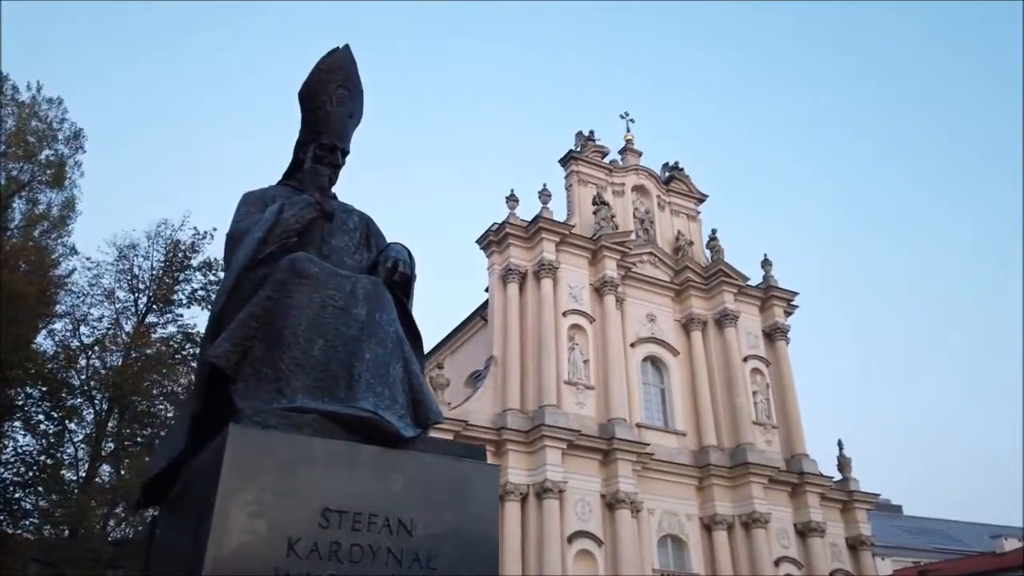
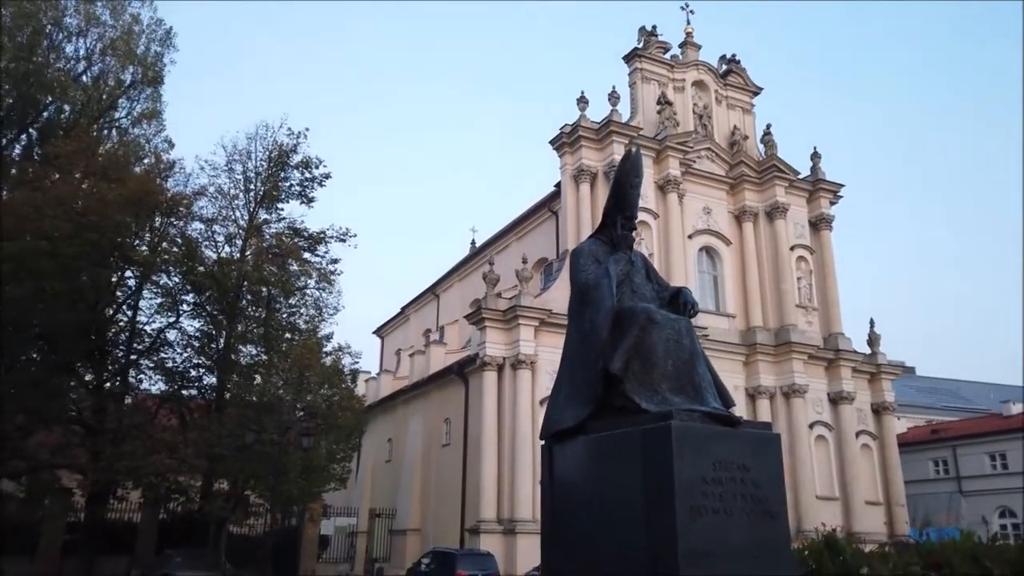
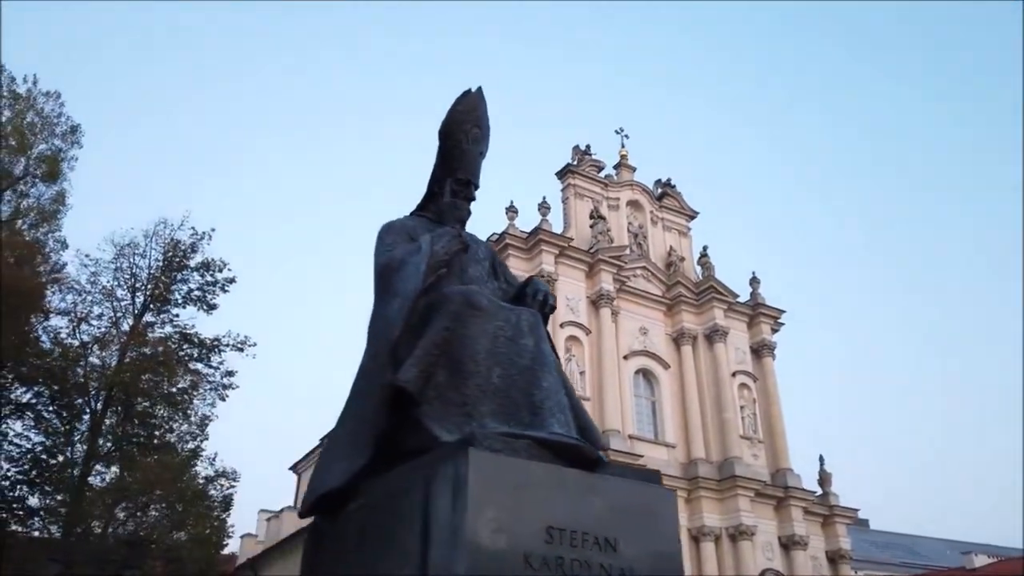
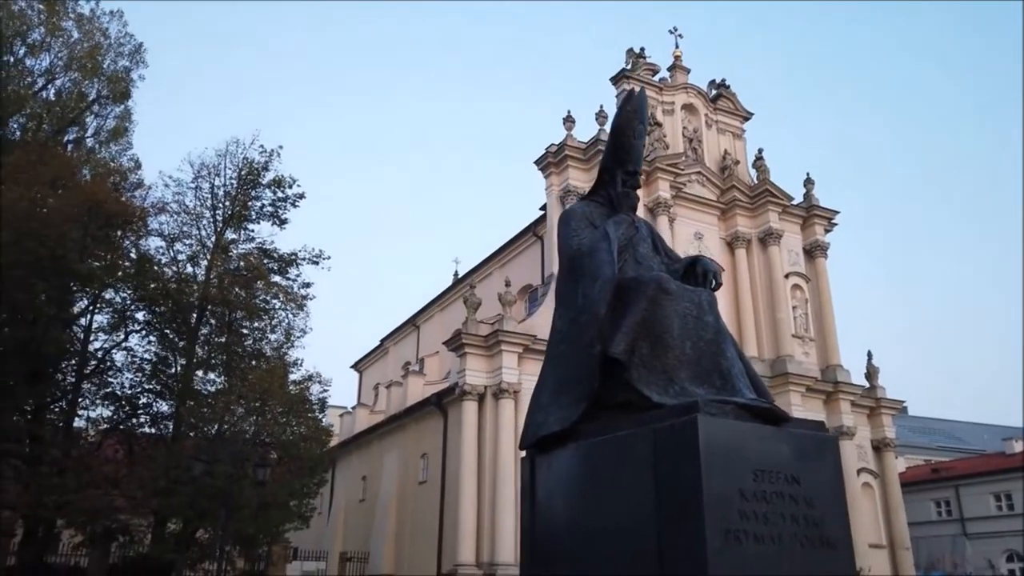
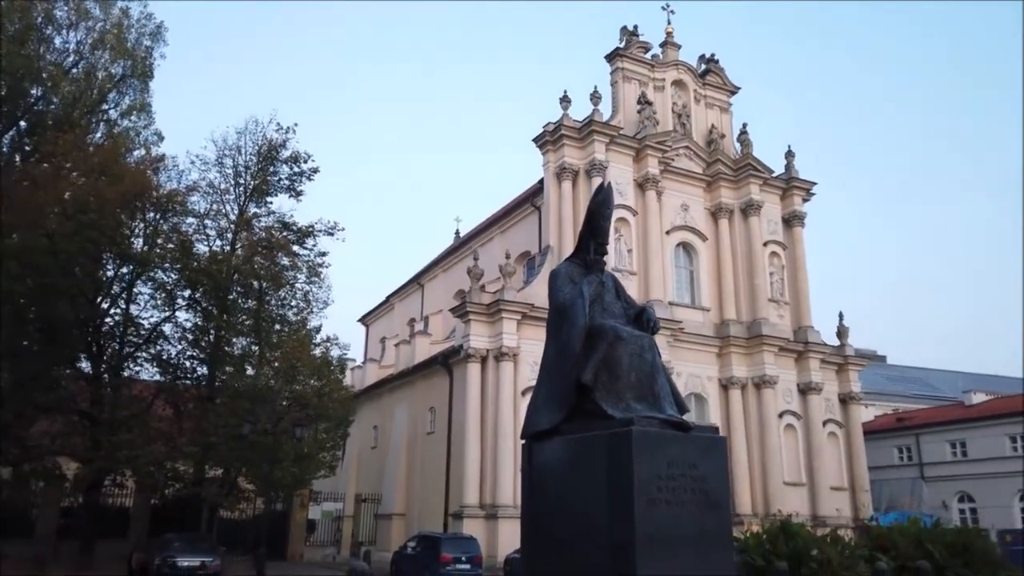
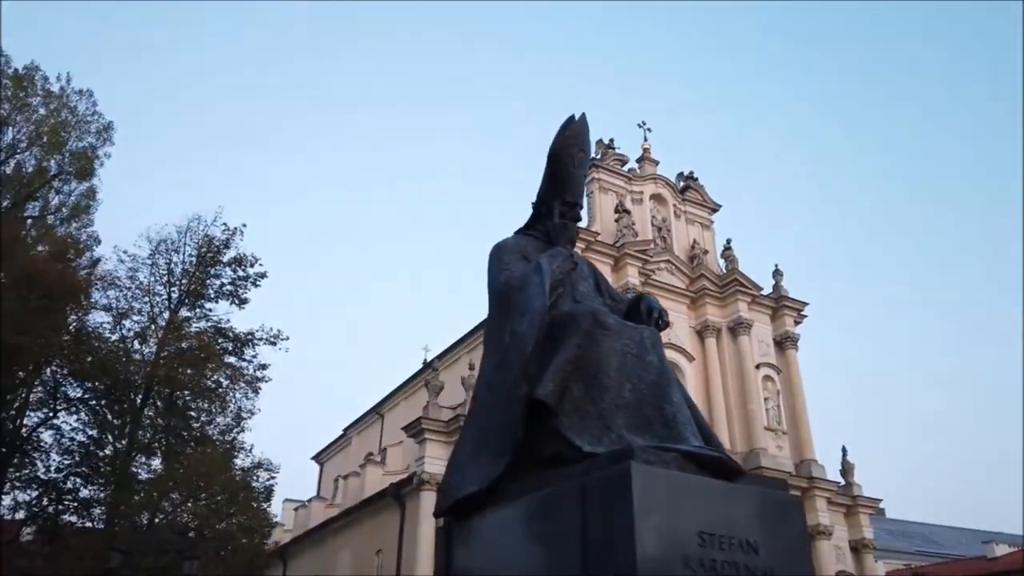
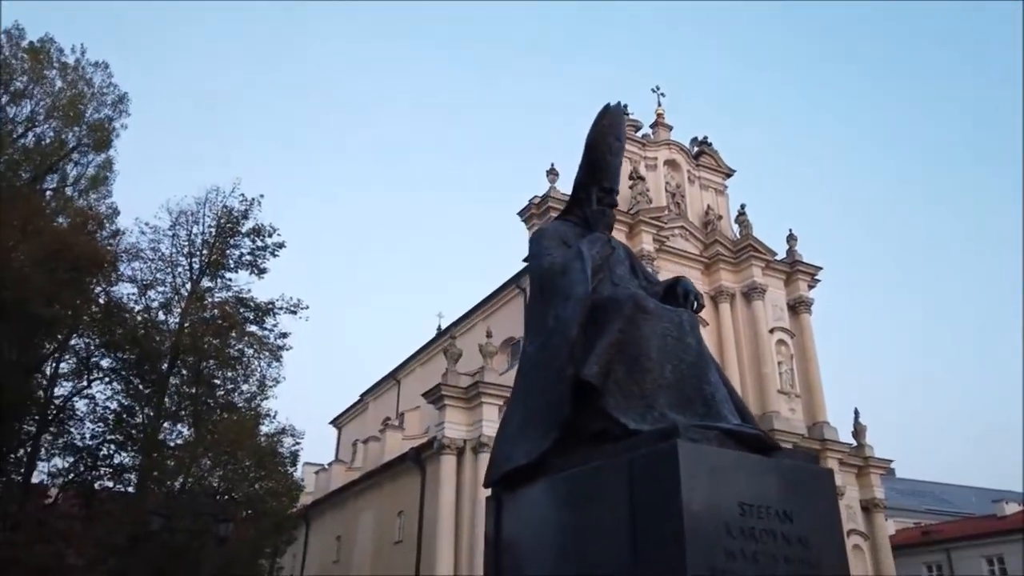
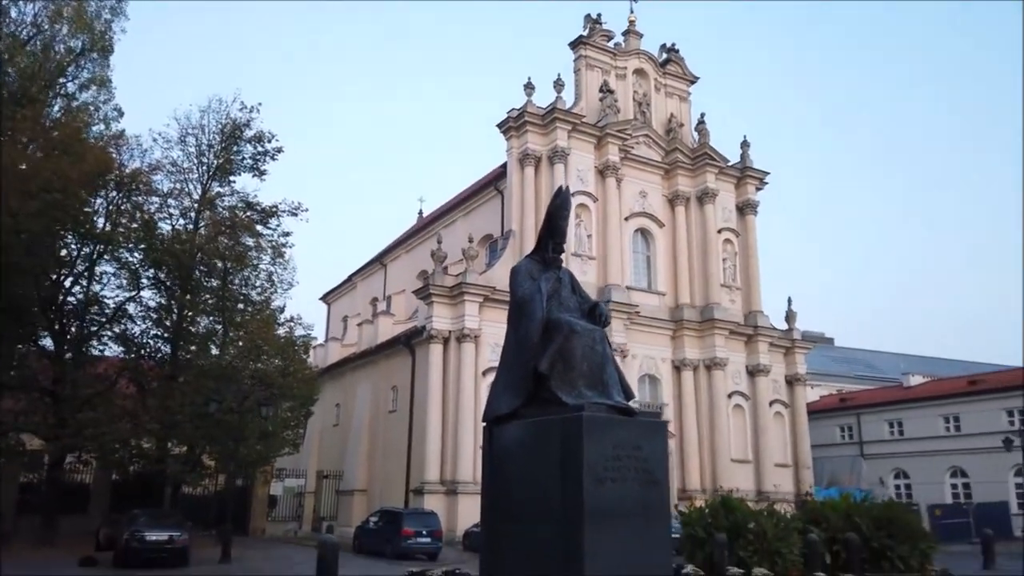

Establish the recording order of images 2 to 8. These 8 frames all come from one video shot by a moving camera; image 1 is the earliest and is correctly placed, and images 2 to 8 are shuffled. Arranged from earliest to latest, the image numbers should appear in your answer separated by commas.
3, 6, 7, 4, 2, 5, 8
